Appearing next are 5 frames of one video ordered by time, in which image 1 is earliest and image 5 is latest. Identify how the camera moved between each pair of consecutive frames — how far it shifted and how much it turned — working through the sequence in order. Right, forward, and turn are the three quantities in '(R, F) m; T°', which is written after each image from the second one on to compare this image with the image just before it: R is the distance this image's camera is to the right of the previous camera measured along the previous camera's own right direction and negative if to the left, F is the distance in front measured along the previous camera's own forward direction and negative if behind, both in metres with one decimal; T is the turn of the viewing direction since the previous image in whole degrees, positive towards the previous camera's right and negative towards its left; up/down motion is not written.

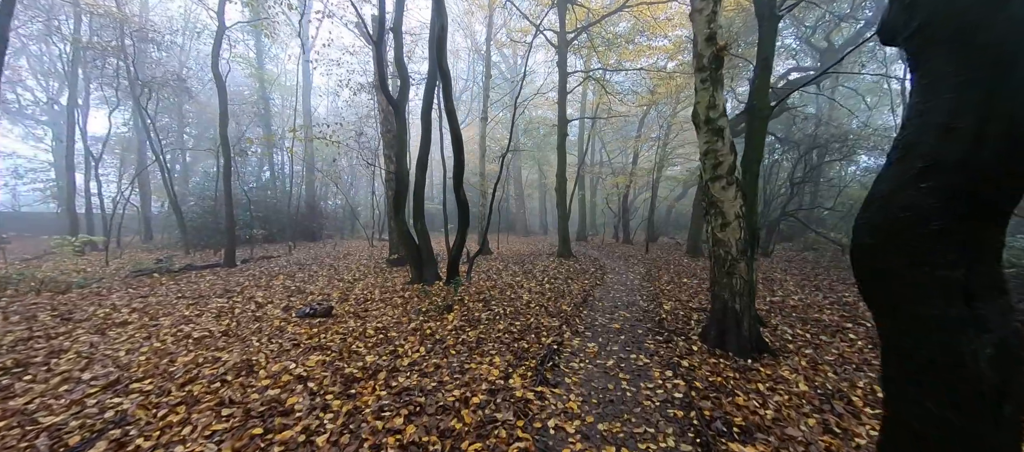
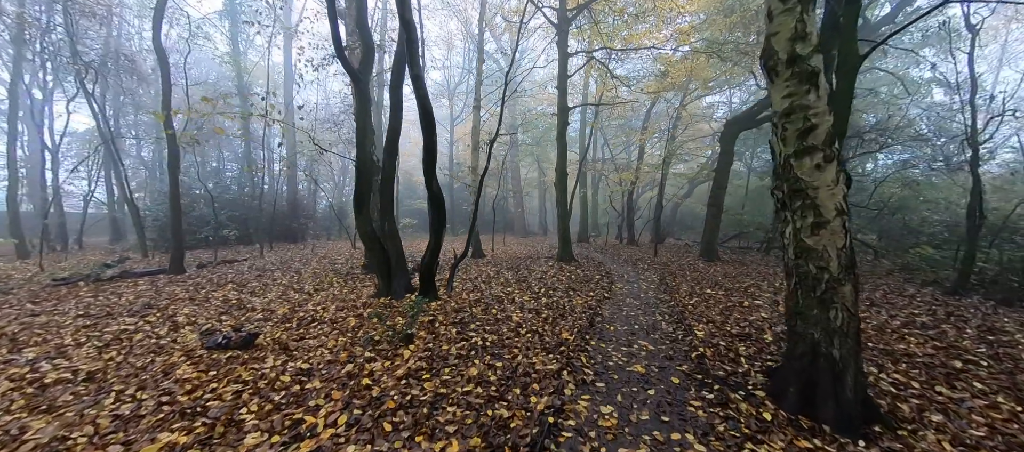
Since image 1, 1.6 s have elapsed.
(+0.2, +1.6) m; 0°
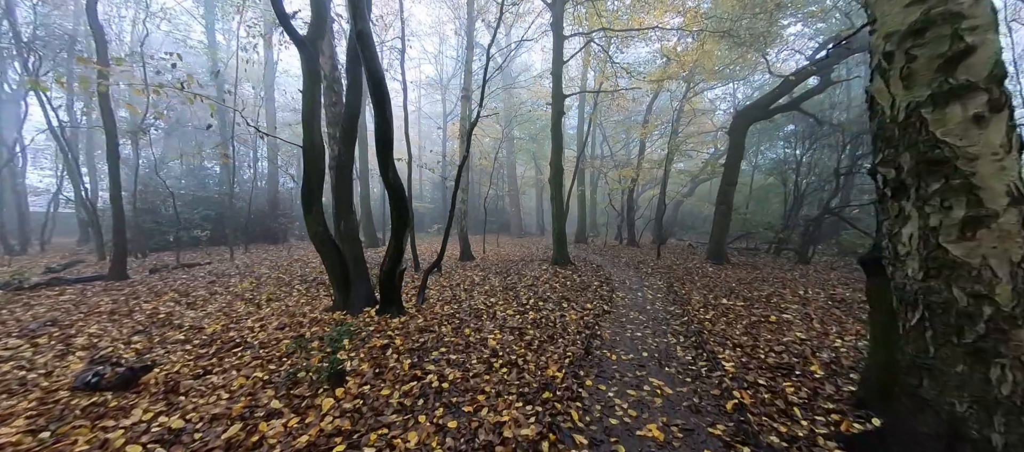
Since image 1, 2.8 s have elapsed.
(+0.3, +1.1) m; 0°
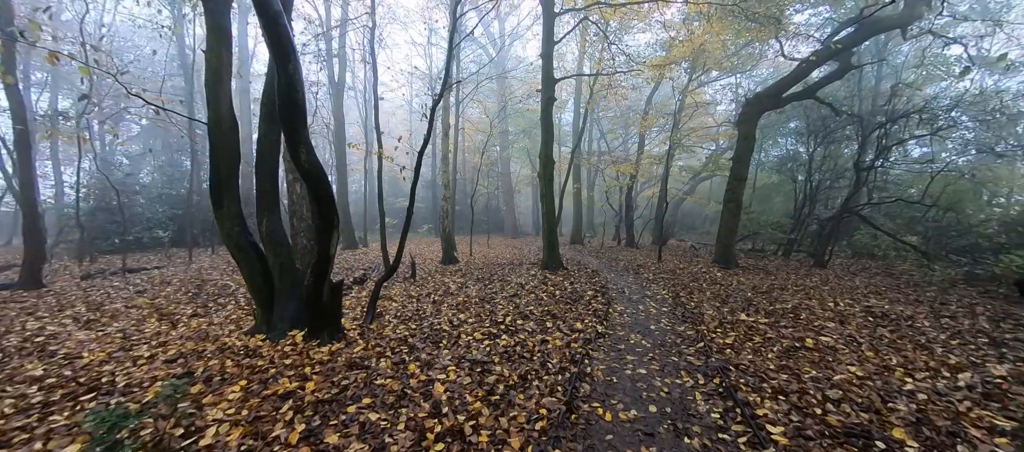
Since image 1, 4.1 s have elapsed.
(+0.4, +1.2) m; 0°
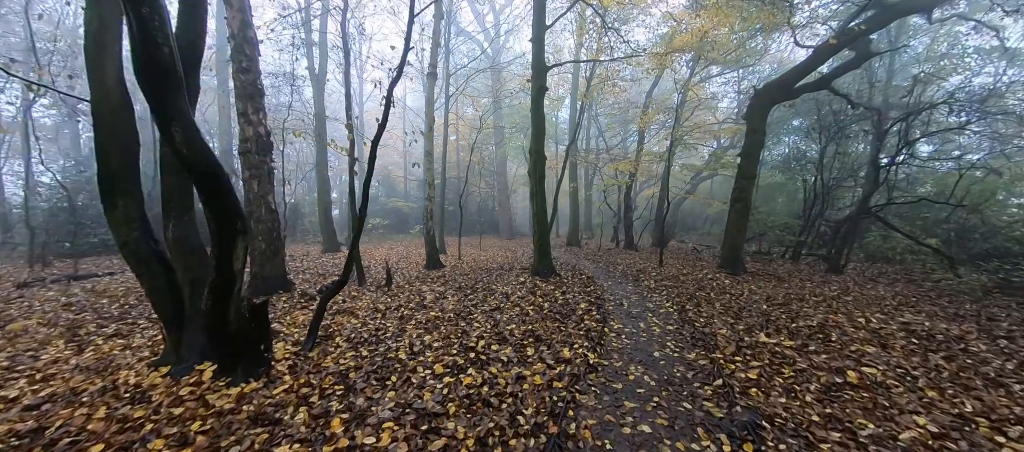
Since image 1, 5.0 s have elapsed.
(+0.3, +0.9) m; 0°
